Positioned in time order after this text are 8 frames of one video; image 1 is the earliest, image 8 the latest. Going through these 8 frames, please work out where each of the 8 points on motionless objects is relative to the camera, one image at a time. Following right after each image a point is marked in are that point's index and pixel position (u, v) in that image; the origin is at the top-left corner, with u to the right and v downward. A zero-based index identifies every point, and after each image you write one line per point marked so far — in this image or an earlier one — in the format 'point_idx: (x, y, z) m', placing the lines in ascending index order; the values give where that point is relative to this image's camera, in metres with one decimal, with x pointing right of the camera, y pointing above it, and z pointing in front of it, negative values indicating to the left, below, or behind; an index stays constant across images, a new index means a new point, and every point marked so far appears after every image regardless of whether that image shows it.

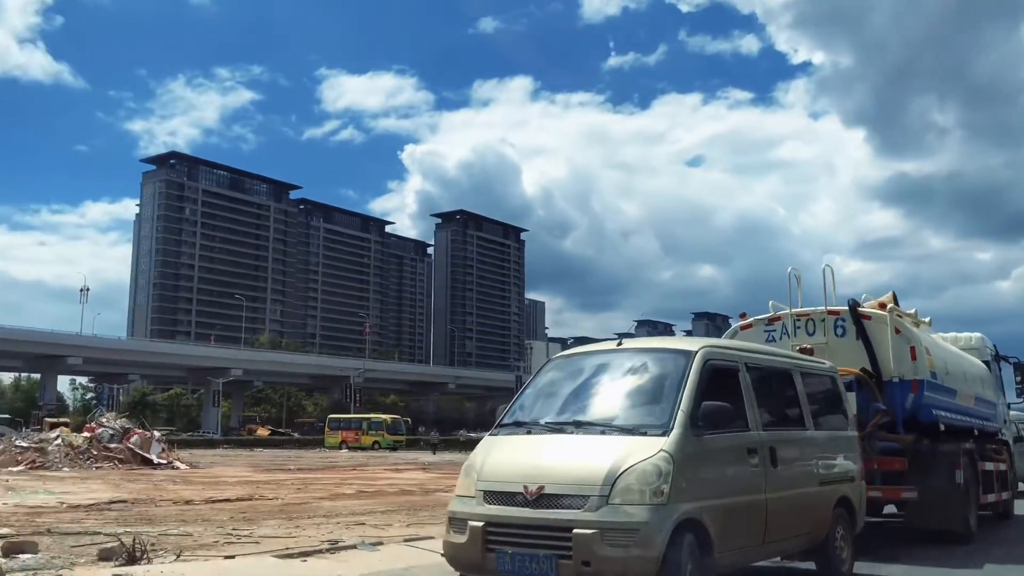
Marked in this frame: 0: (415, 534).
0: (-1.2, -3.1, +11.9) m
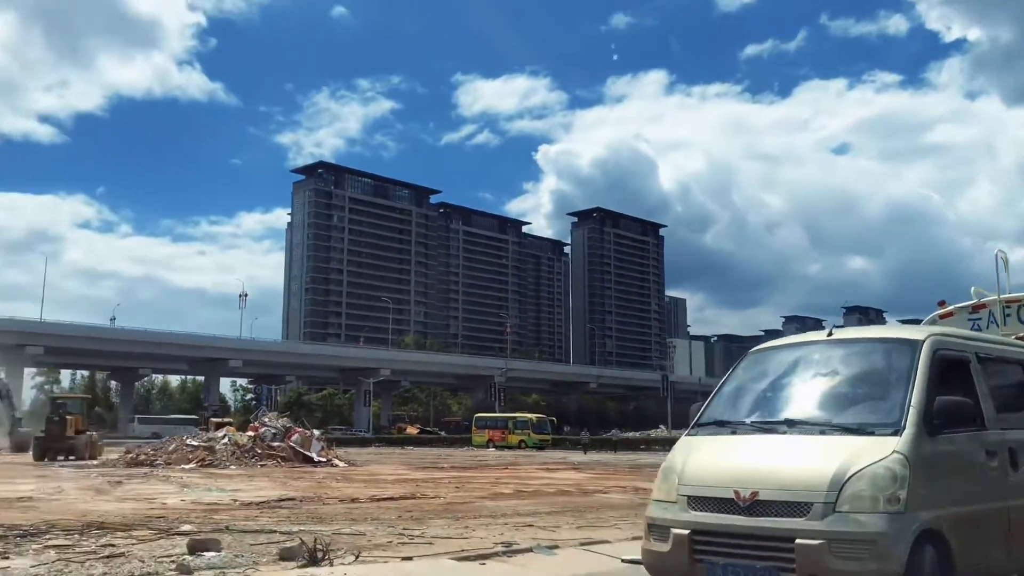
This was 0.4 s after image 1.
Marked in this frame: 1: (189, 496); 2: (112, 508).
0: (+0.9, -3.0, +11.4) m
1: (-6.3, -4.0, +18.2) m
2: (-6.5, -3.6, +15.2) m
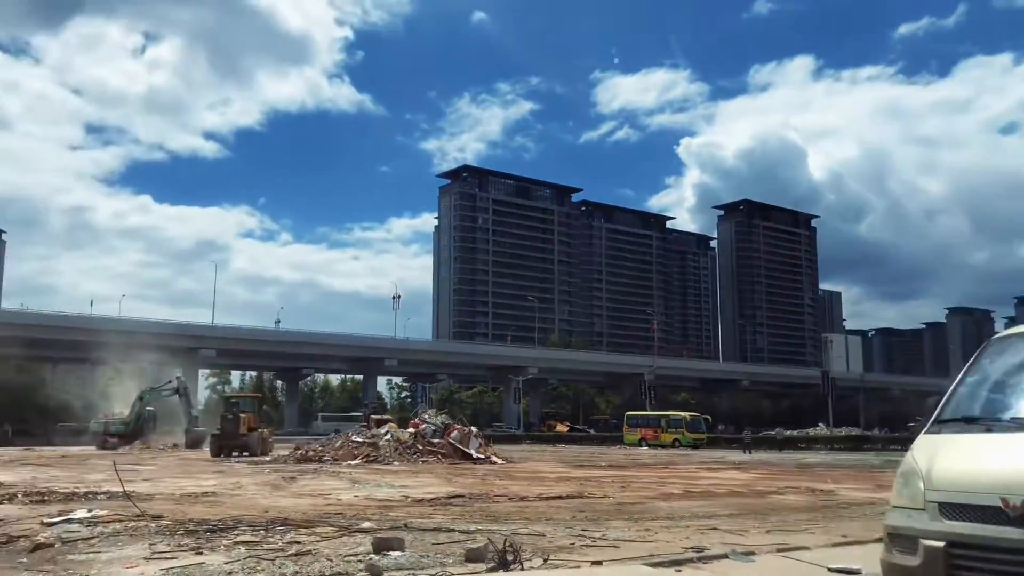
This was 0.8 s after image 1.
0: (+3.1, -2.9, +10.6) m
1: (-3.0, -4.0, +18.4) m
2: (-3.6, -3.6, +15.5) m
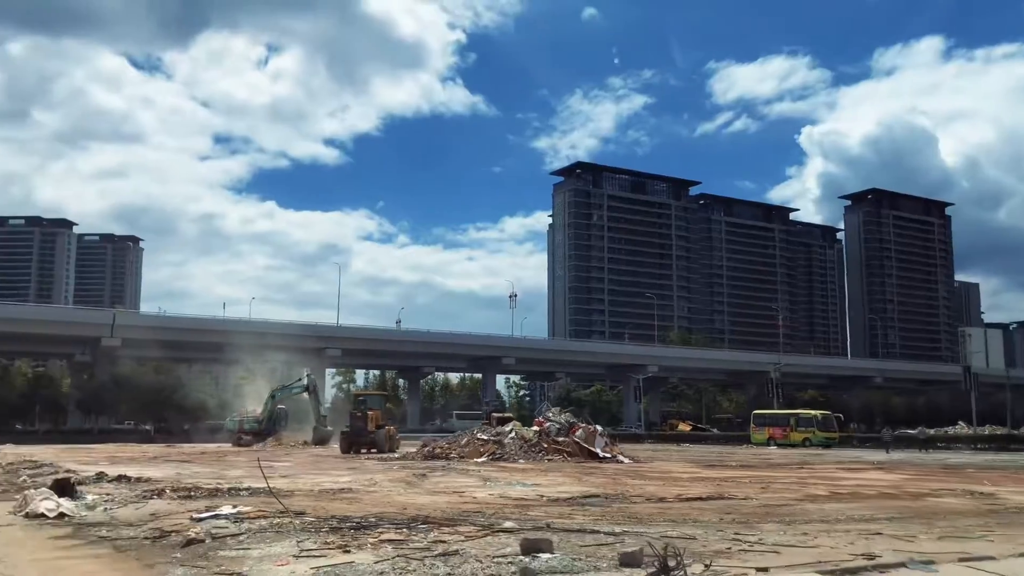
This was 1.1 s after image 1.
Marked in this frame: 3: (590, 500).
0: (+4.7, -2.7, +9.7) m
1: (-0.3, -4.0, +18.2) m
2: (-1.4, -3.5, +15.4) m
3: (+1.3, -3.6, +15.8) m
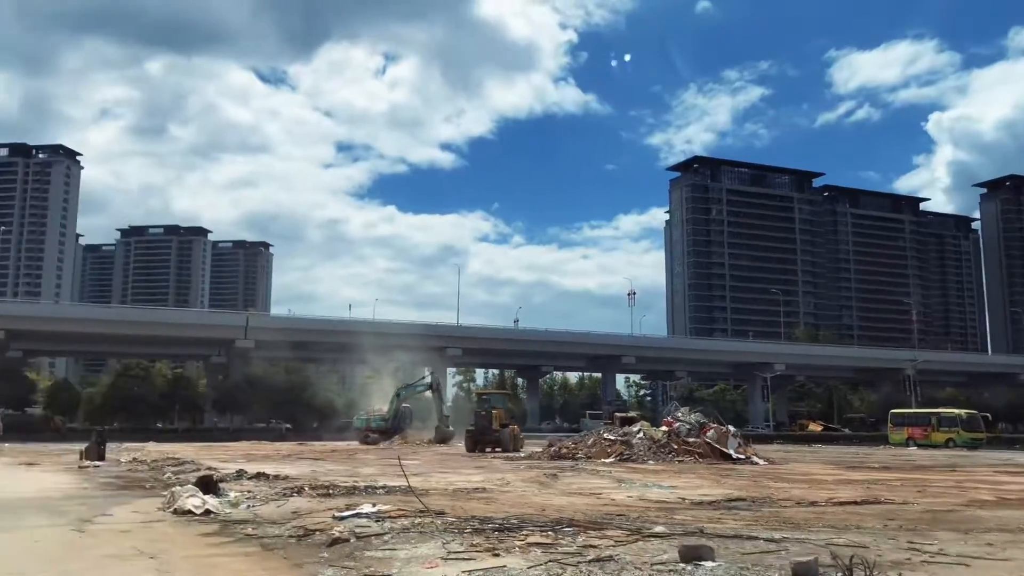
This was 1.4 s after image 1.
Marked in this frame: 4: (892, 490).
0: (+6.2, -2.6, +8.6) m
1: (+2.3, -3.8, +17.6) m
2: (+0.9, -3.4, +14.9) m
3: (+3.6, -3.5, +15.0) m
4: (+7.9, -4.2, +19.6) m
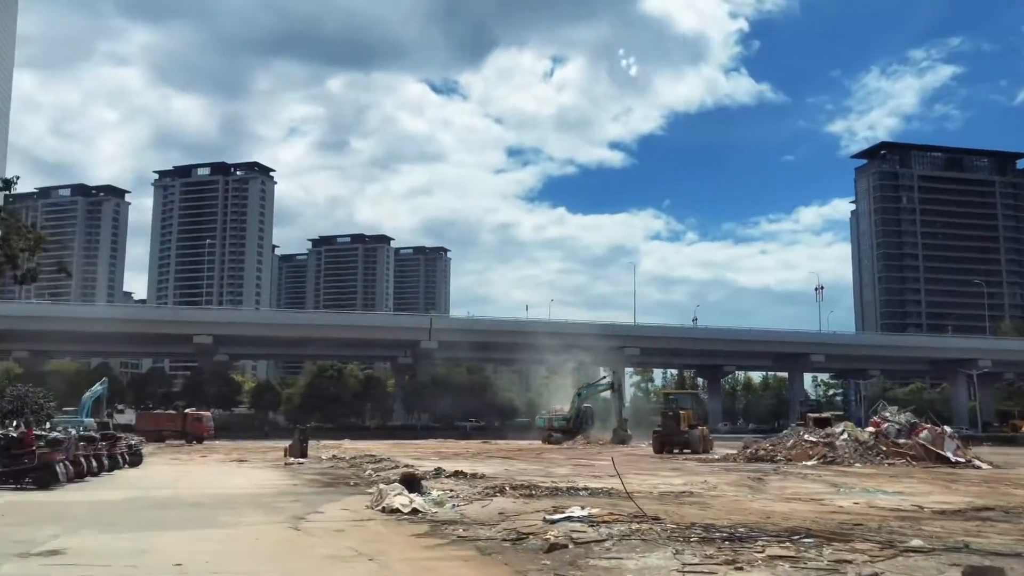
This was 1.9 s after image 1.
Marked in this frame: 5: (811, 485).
0: (+8.1, -2.3, +6.6) m
1: (+5.9, -3.6, +16.2) m
2: (+4.1, -3.3, +13.8) m
3: (+6.8, -3.2, +13.4) m
4: (+11.9, -3.9, +17.1) m
5: (+6.3, -4.2, +19.8) m
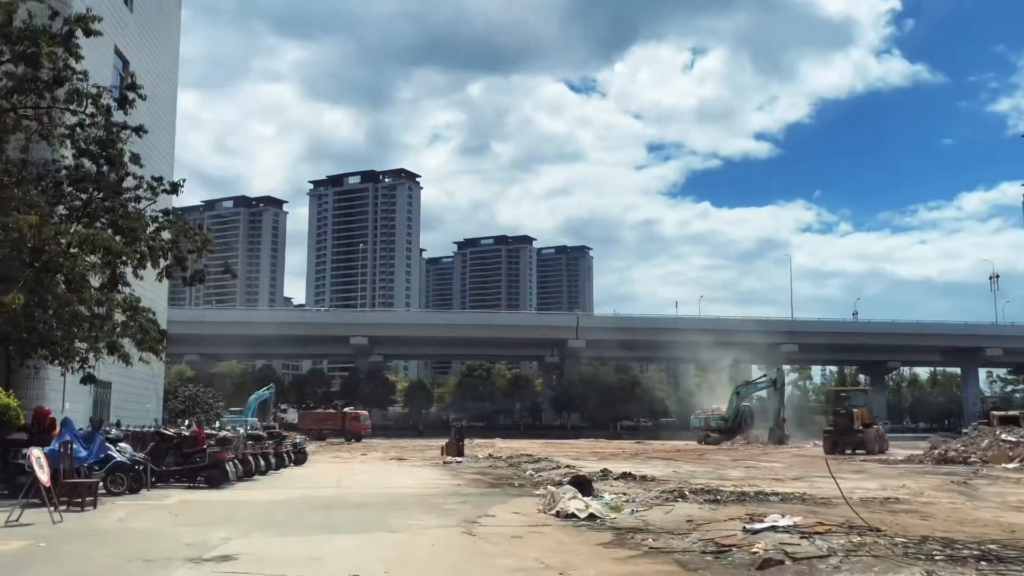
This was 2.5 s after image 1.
0: (+9.4, -1.9, +4.1) m
1: (+8.8, -3.3, +13.9) m
2: (+6.5, -3.0, +11.9) m
3: (+9.1, -2.9, +11.0) m
4: (+14.8, -3.4, +13.9) m
5: (+9.7, -3.8, +17.5) m
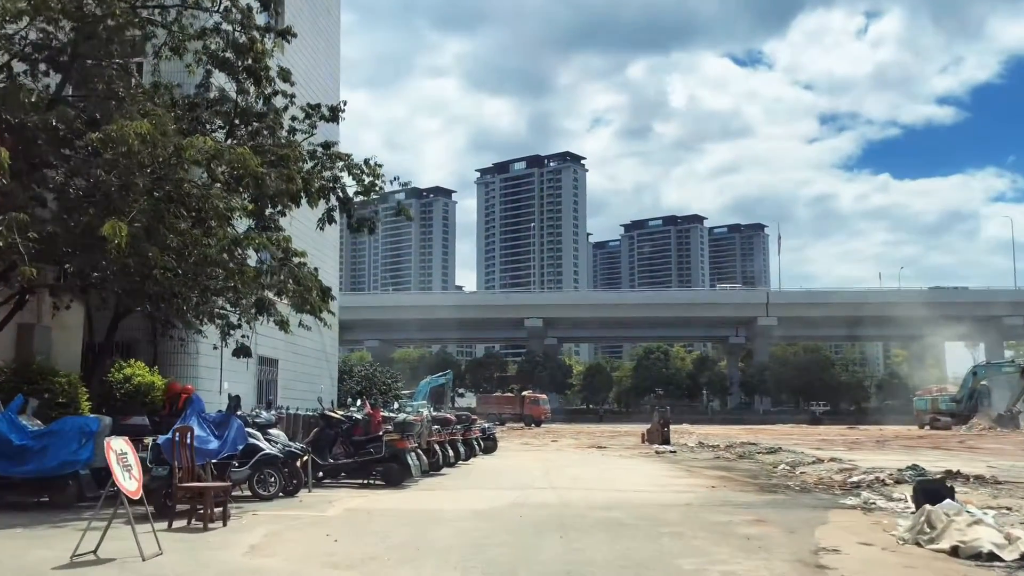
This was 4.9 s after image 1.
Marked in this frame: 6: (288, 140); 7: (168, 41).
0: (+10.7, -0.8, -3.0) m
1: (+11.8, -2.0, +6.8) m
2: (+9.3, -1.8, +5.1) m
3: (+11.7, -1.6, +3.9) m
4: (+17.7, -1.9, +5.7) m
5: (+13.4, -2.4, +10.1) m
6: (-4.1, +2.7, +17.0) m
7: (-6.0, +4.3, +16.1) m
